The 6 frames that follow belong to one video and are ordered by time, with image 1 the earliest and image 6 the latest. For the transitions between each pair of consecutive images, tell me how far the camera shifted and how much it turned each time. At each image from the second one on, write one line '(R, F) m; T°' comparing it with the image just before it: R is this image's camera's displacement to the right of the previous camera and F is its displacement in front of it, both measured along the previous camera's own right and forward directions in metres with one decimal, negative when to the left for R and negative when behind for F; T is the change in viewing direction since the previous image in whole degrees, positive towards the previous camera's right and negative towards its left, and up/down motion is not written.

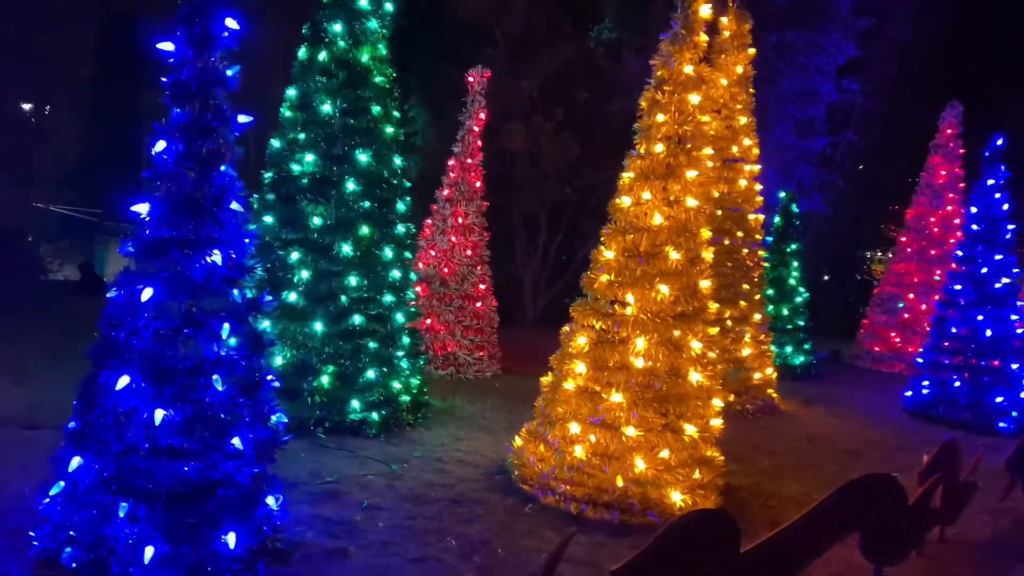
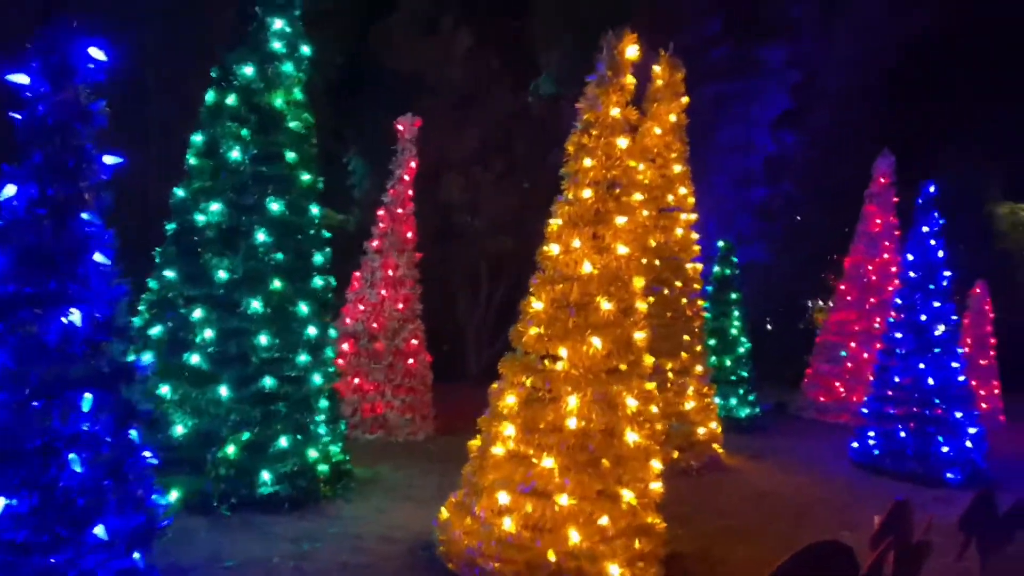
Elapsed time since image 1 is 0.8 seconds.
(+0.2, +0.4) m; +4°
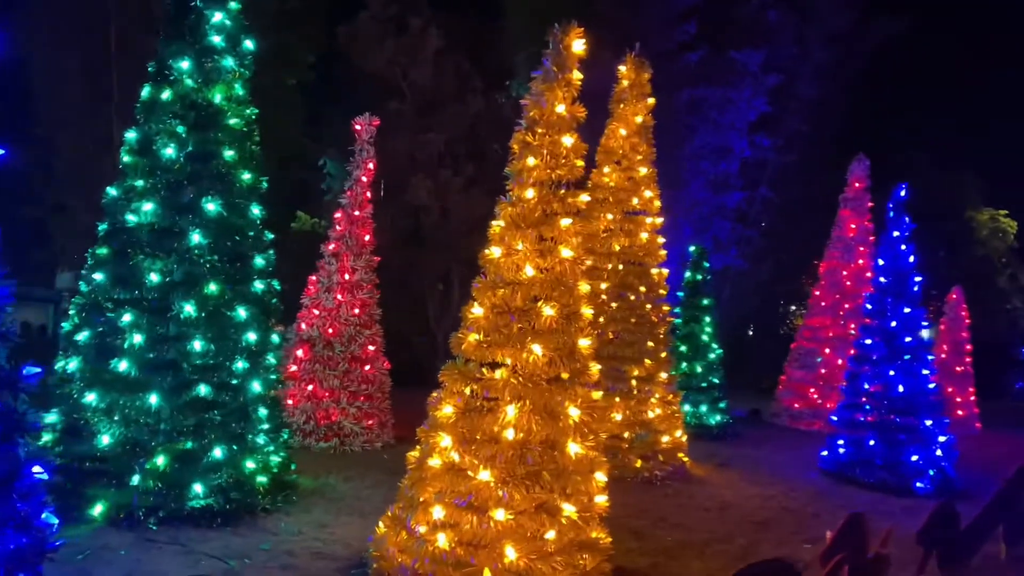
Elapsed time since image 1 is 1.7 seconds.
(+0.3, +0.2) m; +1°
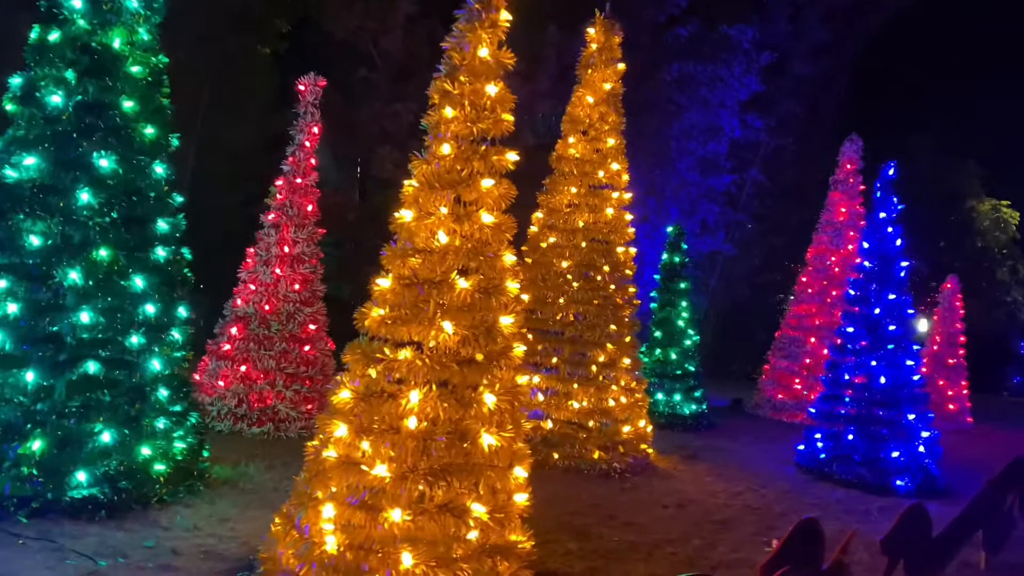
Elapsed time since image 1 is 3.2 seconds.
(+0.5, +0.6) m; 0°
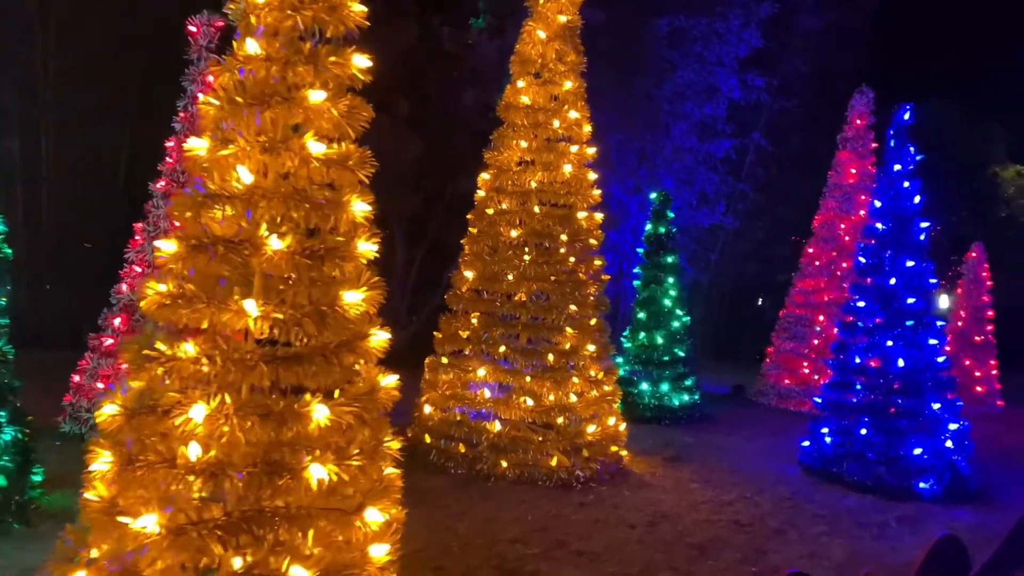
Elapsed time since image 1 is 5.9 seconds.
(+0.6, +1.4) m; -1°
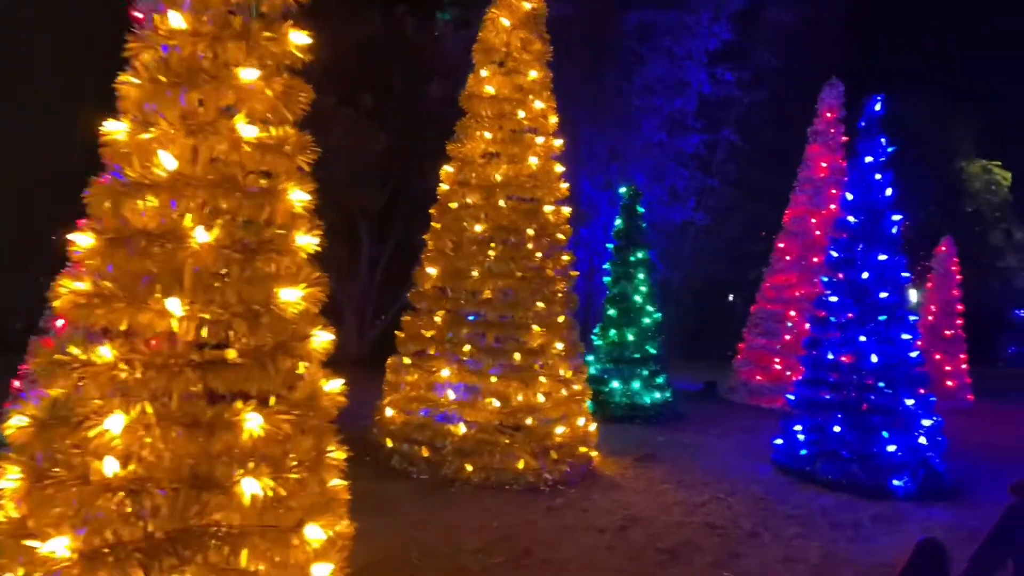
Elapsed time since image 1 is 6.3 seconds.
(+0.1, +0.2) m; +2°
